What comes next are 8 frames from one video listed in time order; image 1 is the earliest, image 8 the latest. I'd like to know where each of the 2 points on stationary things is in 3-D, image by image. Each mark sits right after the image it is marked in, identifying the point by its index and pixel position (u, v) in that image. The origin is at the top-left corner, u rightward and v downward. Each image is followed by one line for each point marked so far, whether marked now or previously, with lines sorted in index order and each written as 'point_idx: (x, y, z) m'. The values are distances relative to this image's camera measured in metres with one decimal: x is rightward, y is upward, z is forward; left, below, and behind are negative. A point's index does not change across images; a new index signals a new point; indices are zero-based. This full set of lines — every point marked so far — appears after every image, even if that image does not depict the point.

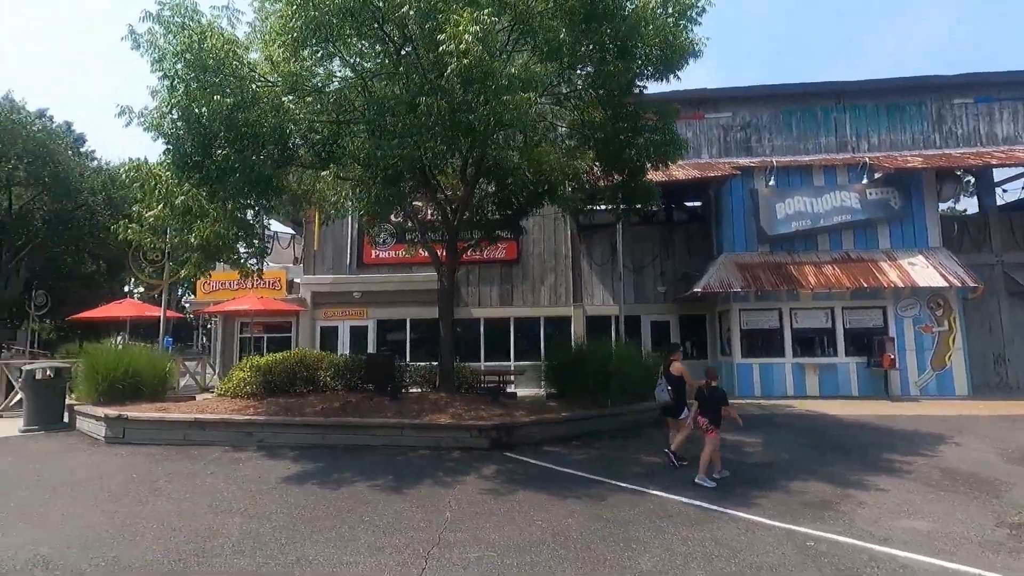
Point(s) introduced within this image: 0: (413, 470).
0: (-1.5, -2.7, +7.8) m
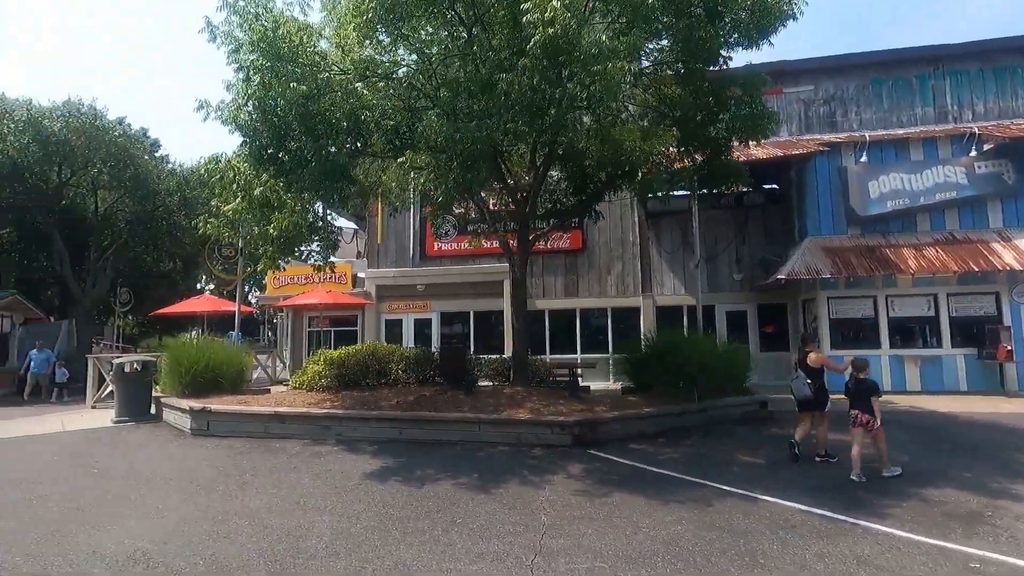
0: (-0.2, -2.5, +7.5) m
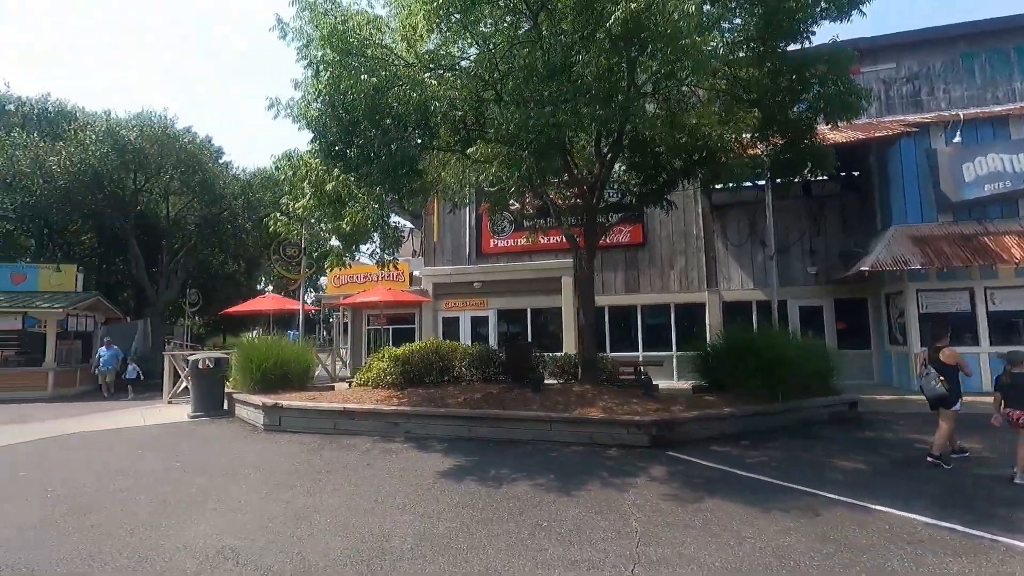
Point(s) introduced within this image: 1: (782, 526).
0: (+0.8, -2.4, +7.2) m
1: (+2.6, -2.3, +5.2) m
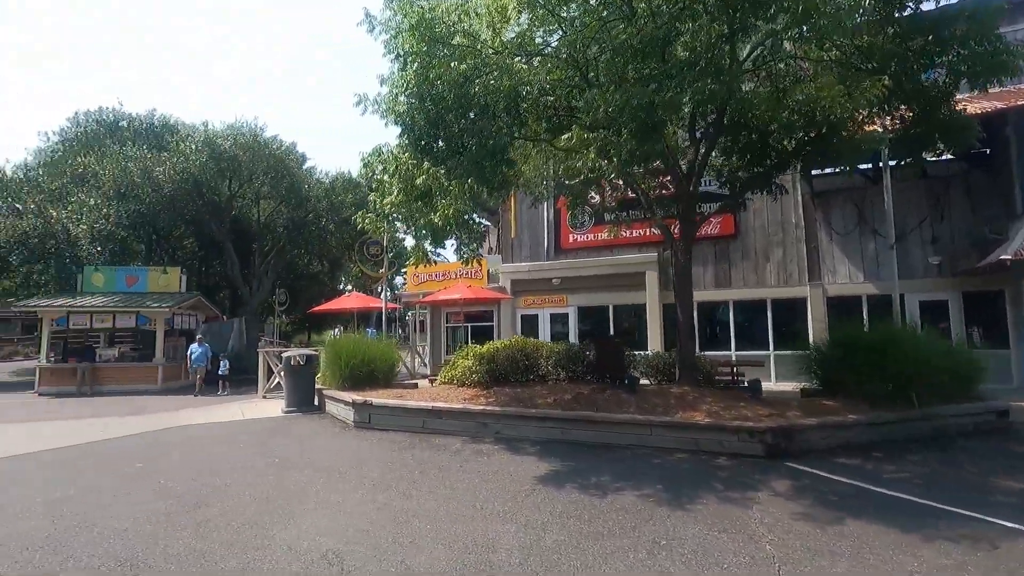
0: (+2.1, -2.3, +6.6) m
1: (+3.6, -2.2, +4.3) m
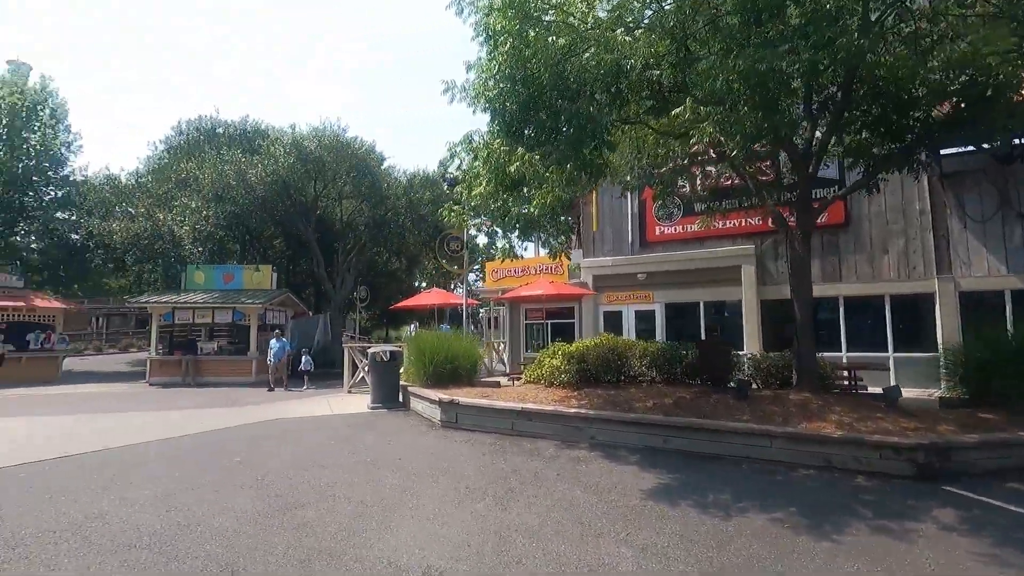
0: (+3.2, -2.3, +5.7) m
1: (+4.4, -2.1, +3.3) m
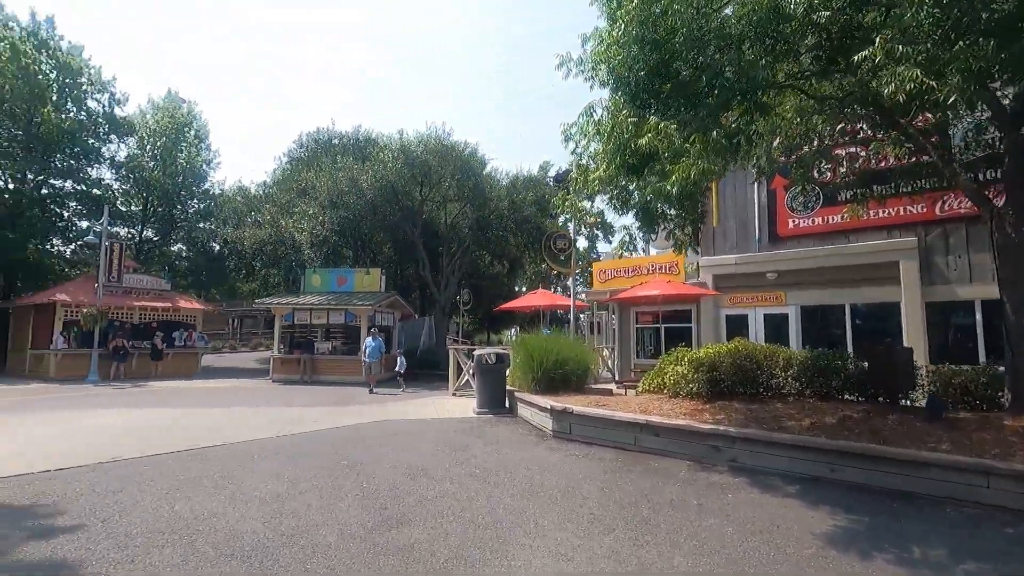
0: (+4.4, -2.2, +4.1) m
1: (+5.1, -2.0, +1.5) m
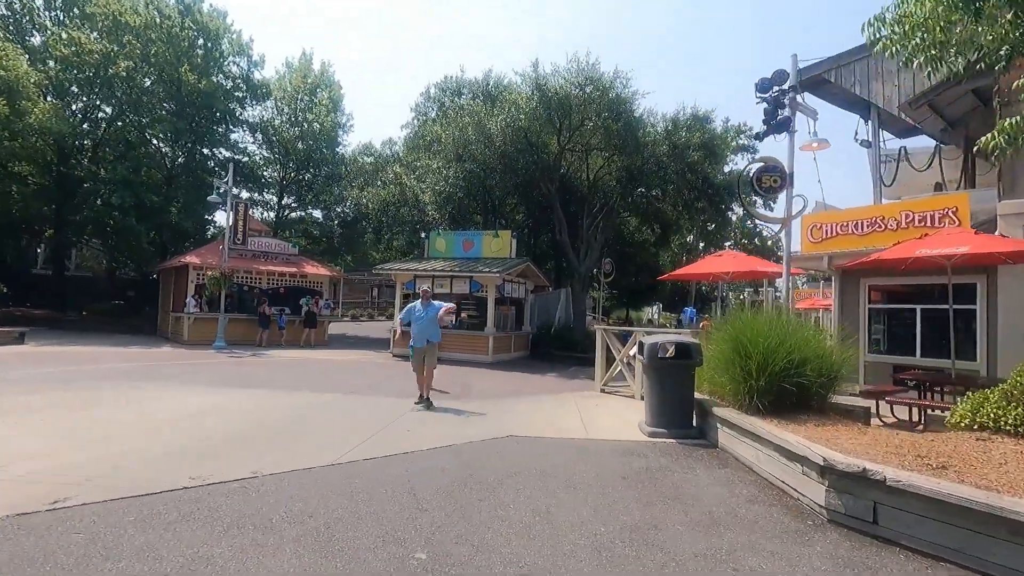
0: (+5.1, -1.9, -1.1) m
1: (+5.2, -1.9, -3.7) m
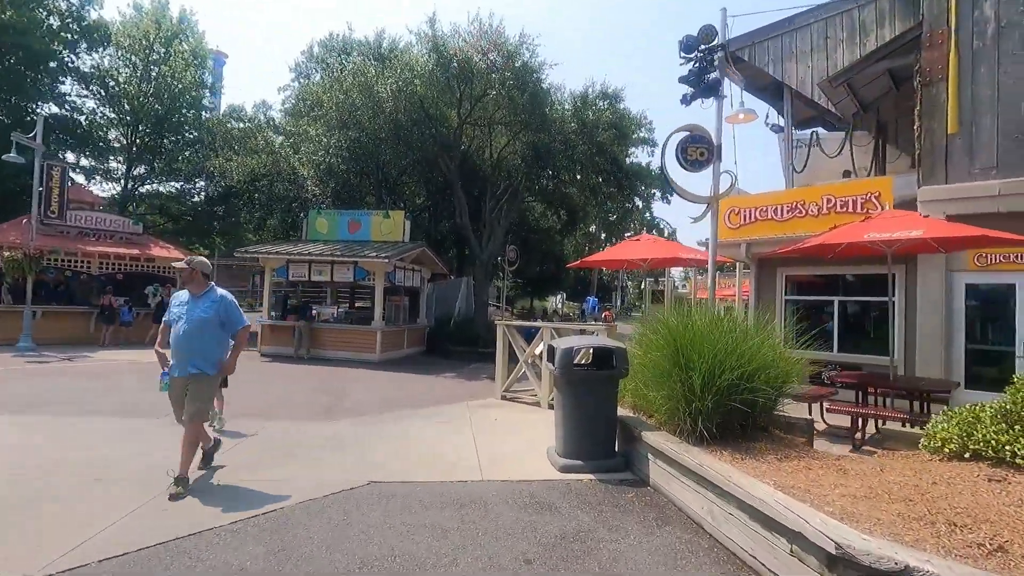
0: (+5.1, -2.0, -2.1) m
1: (+5.7, -2.0, -4.8) m
